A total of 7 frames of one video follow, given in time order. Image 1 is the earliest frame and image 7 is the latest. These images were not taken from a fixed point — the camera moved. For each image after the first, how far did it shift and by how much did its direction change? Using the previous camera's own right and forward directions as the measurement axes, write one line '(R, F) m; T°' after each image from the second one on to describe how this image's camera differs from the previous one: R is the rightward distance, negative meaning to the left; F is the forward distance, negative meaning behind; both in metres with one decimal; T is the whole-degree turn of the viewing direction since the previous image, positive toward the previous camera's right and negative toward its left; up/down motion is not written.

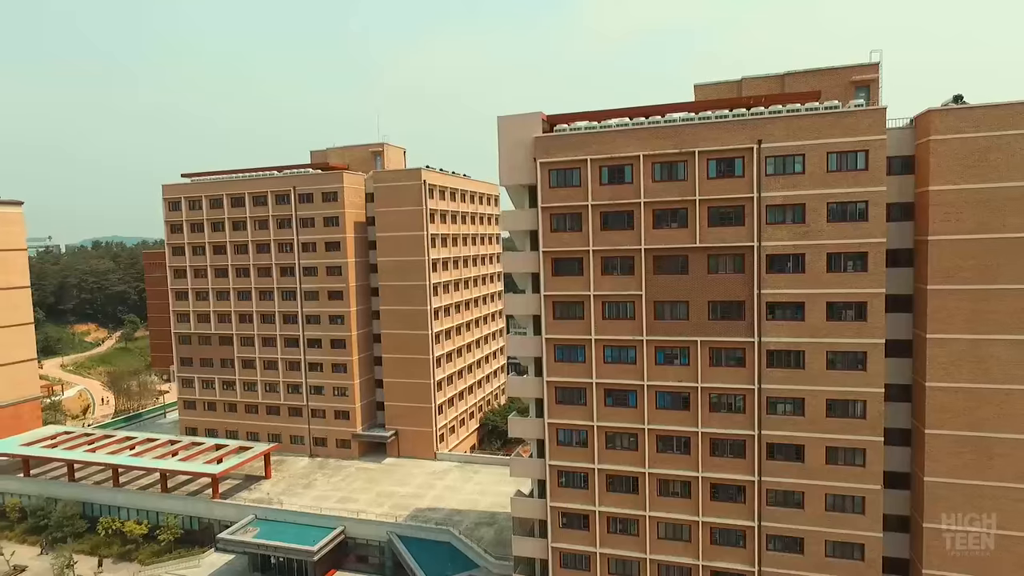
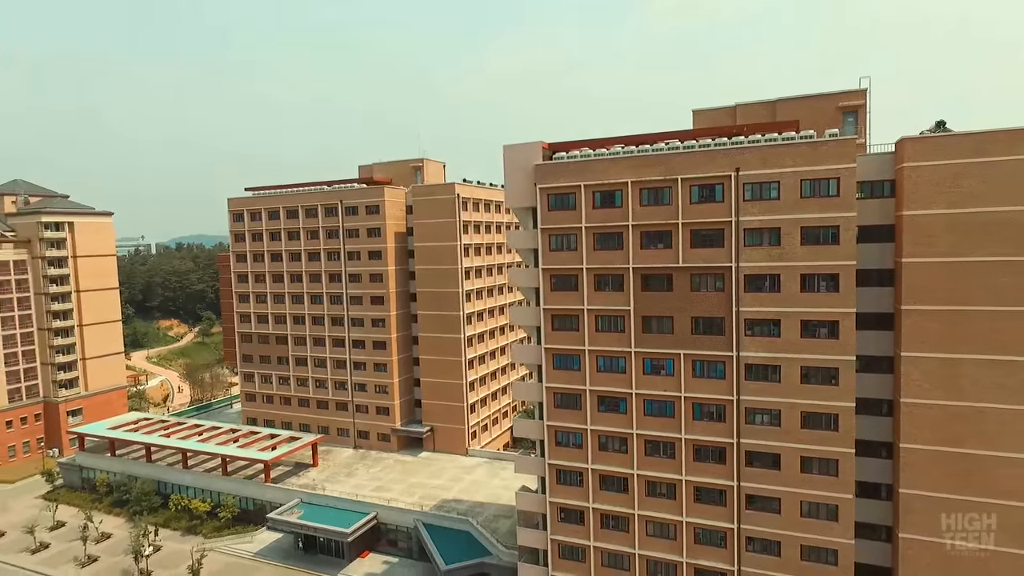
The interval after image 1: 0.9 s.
(+2.4, -2.0) m; -6°
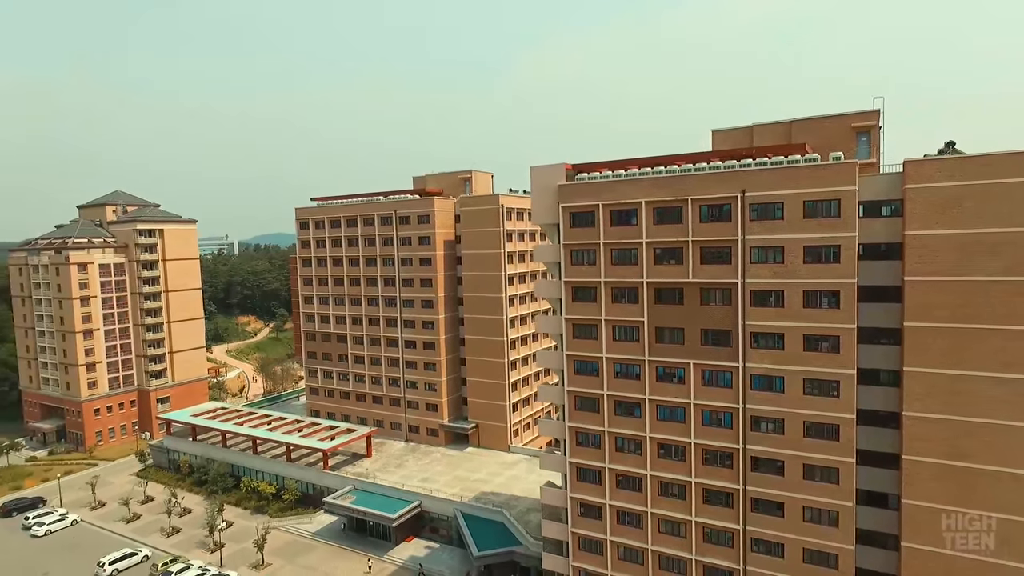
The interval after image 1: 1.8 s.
(+1.7, -2.0) m; -6°
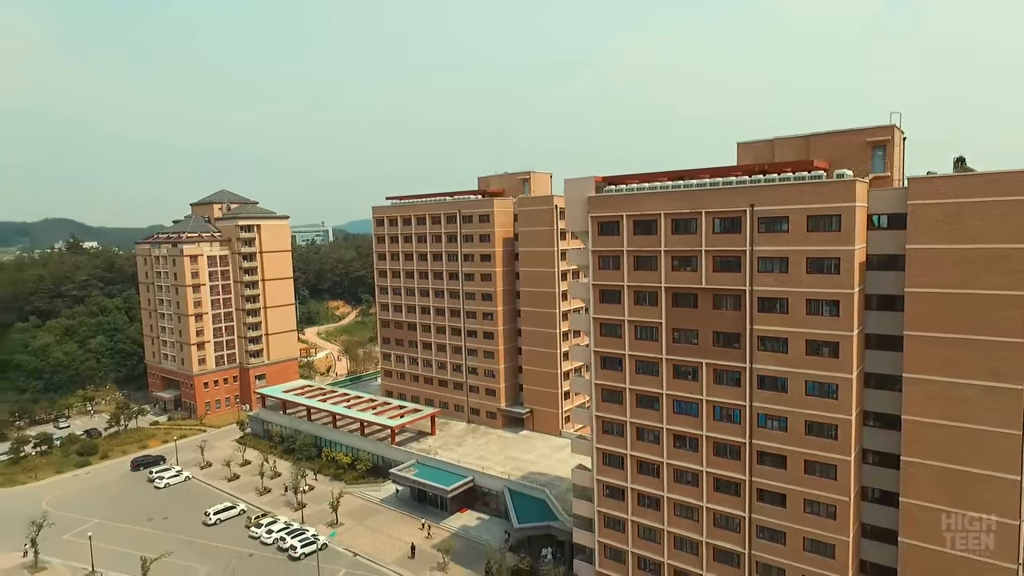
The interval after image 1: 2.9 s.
(+2.4, -2.8) m; -8°
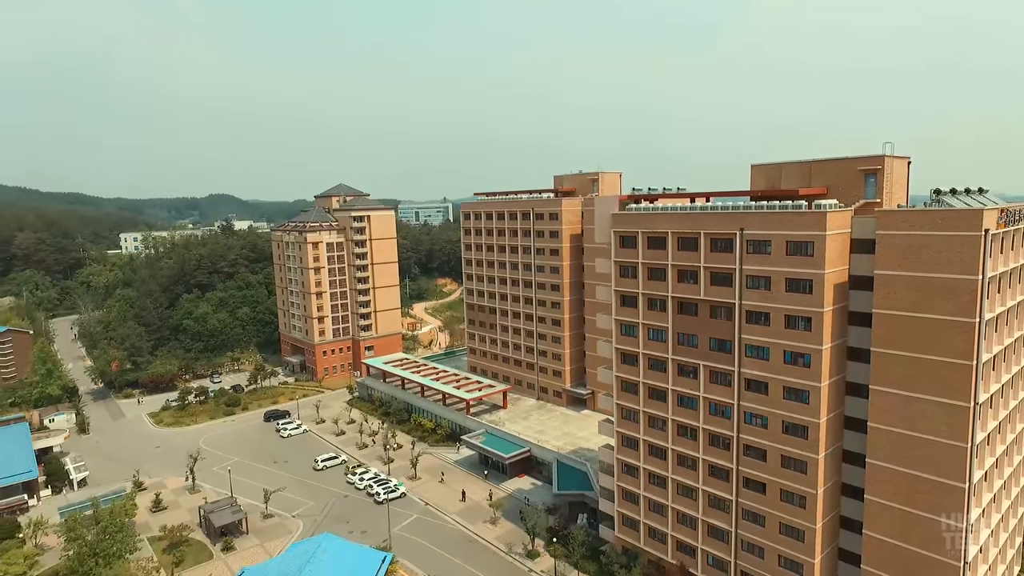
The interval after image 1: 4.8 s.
(+4.6, -4.5) m; -11°
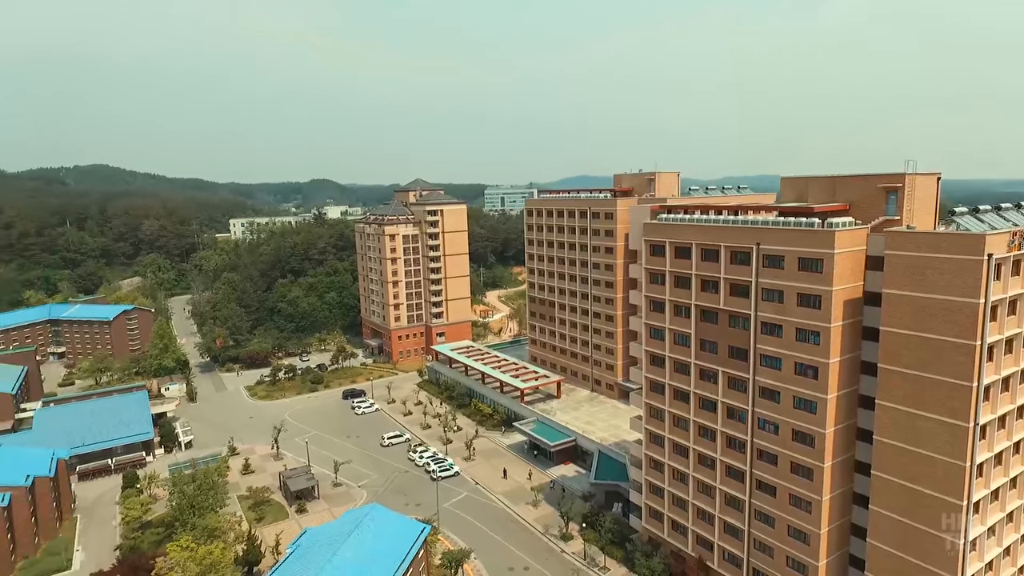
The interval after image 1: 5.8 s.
(+2.9, -2.4) m; -8°
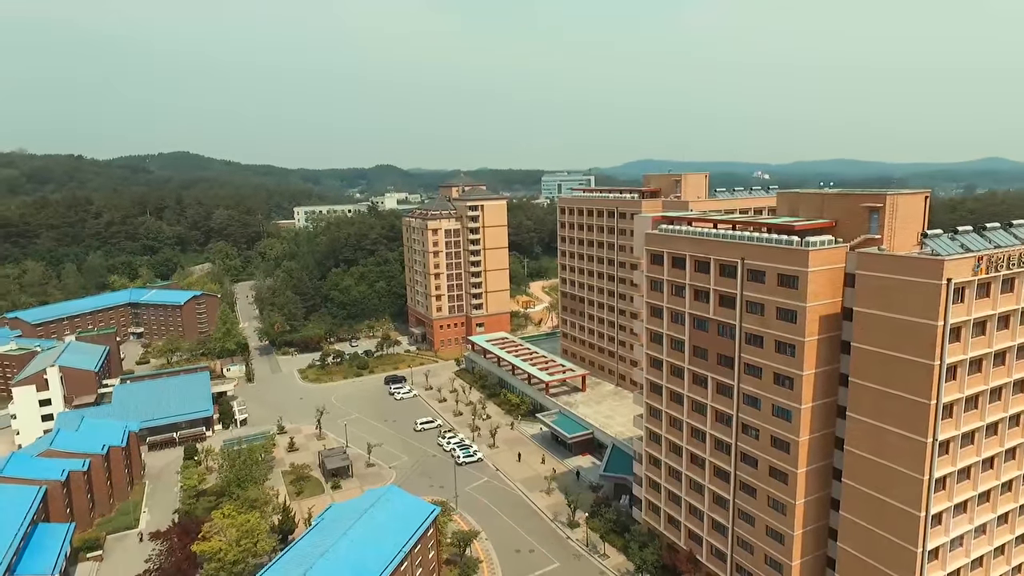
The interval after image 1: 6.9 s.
(+3.1, -2.3) m; -6°
